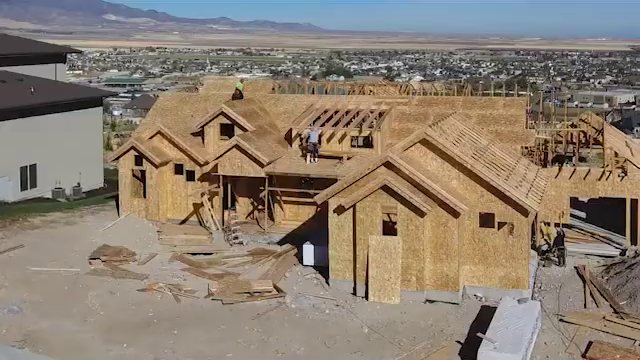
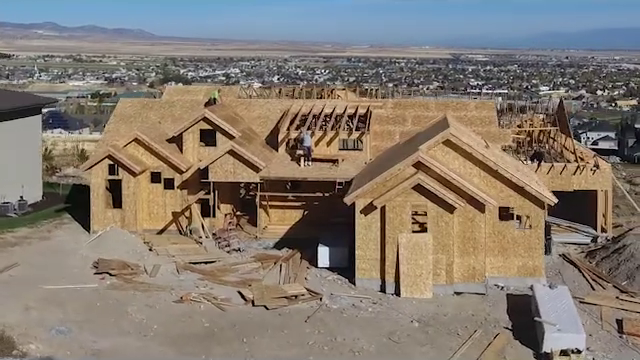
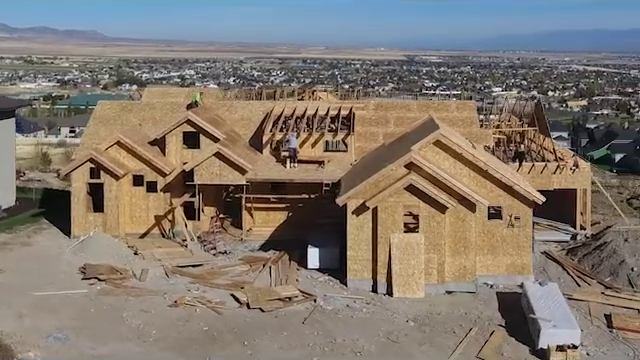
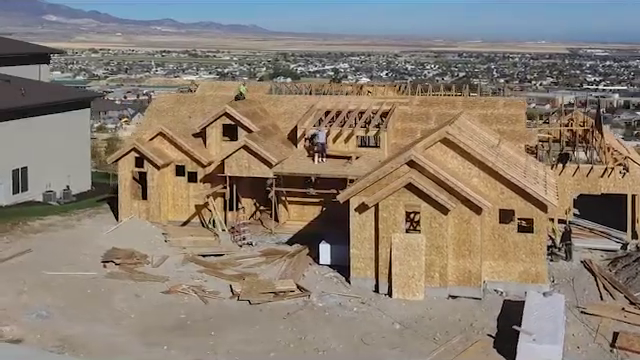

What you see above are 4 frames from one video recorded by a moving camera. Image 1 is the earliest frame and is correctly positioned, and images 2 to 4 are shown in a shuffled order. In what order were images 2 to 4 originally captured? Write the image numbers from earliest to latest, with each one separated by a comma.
4, 2, 3
